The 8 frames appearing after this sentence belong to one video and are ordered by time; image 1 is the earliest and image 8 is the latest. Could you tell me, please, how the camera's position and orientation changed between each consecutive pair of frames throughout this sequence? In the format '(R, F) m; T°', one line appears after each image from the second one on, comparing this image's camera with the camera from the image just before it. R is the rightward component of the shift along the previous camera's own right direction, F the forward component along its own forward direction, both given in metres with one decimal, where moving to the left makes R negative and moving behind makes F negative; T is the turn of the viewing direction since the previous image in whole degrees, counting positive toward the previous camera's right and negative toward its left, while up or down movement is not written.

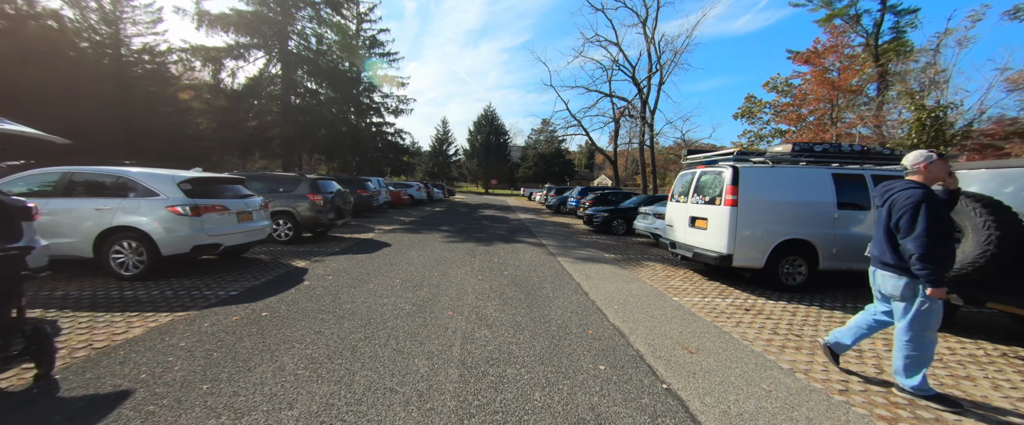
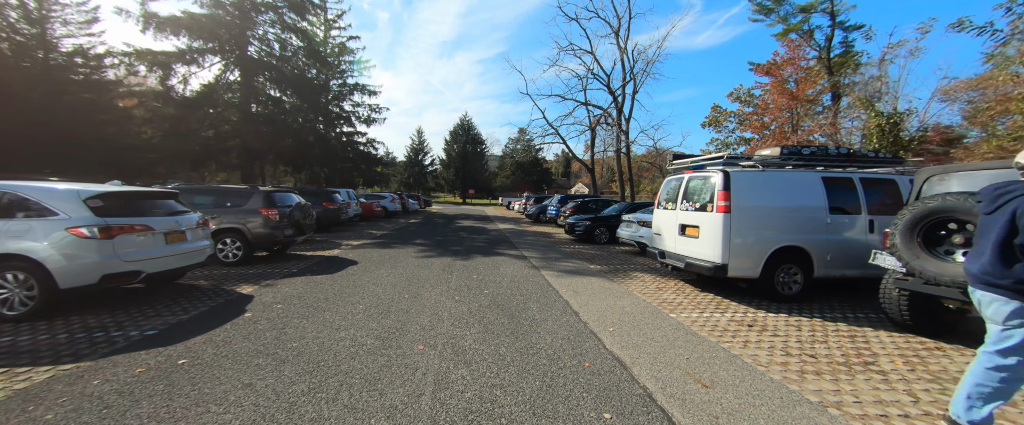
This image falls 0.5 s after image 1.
(0.0, +0.5) m; +4°
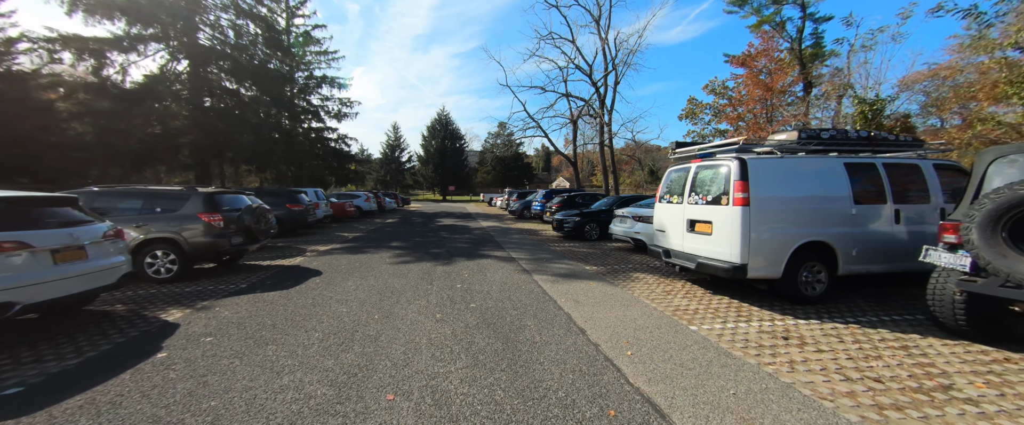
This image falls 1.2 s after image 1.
(-0.1, +0.8) m; +3°
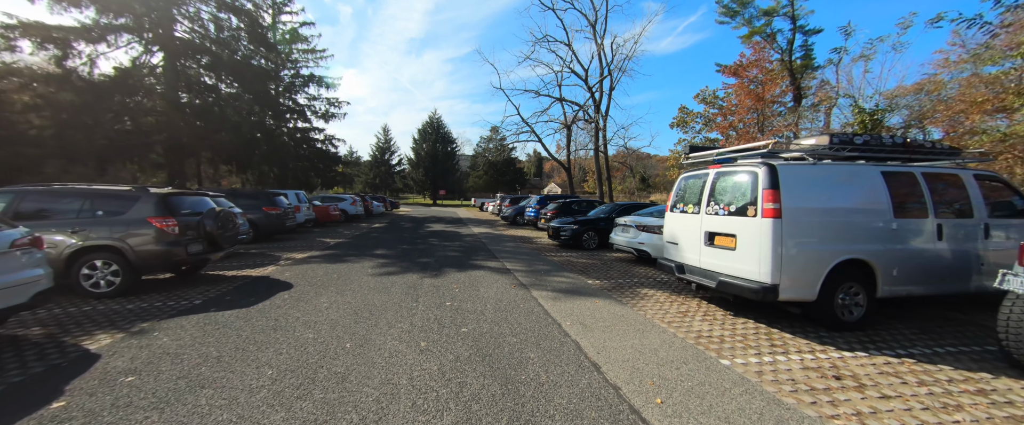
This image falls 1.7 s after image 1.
(-0.1, +0.6) m; +2°
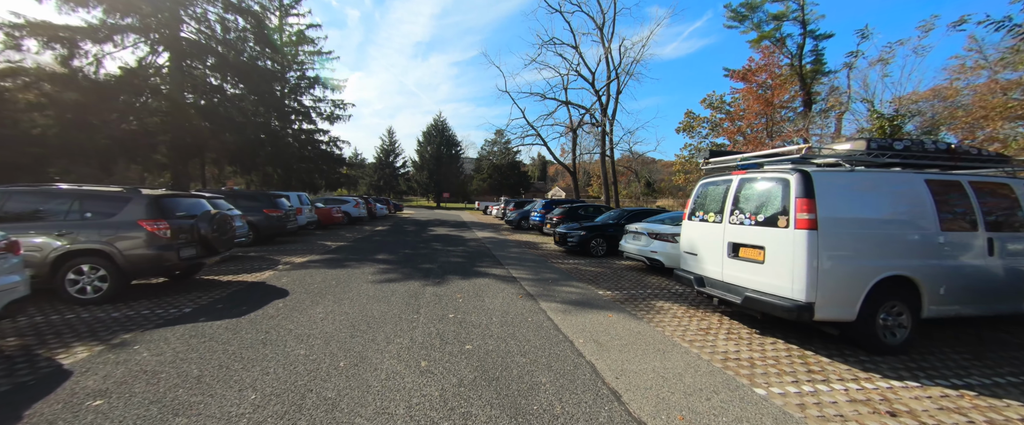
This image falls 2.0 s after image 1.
(-0.1, +0.3) m; -1°
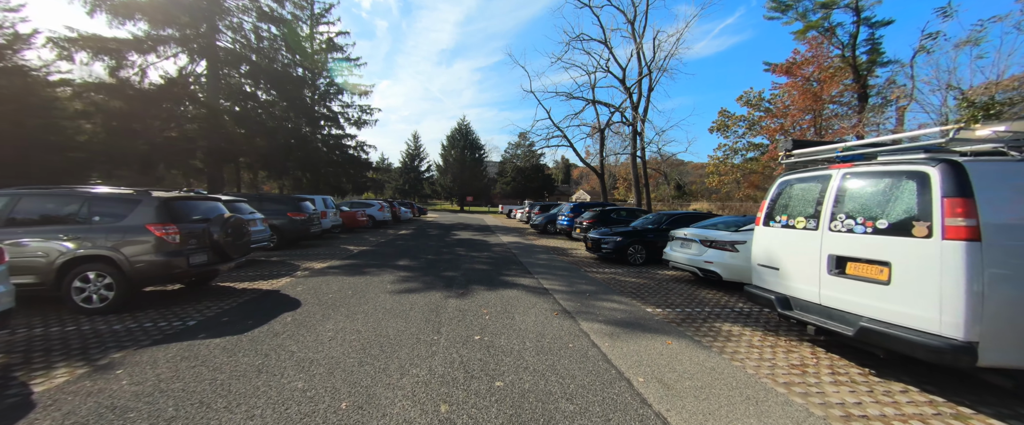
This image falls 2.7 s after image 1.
(-0.2, +0.7) m; -4°
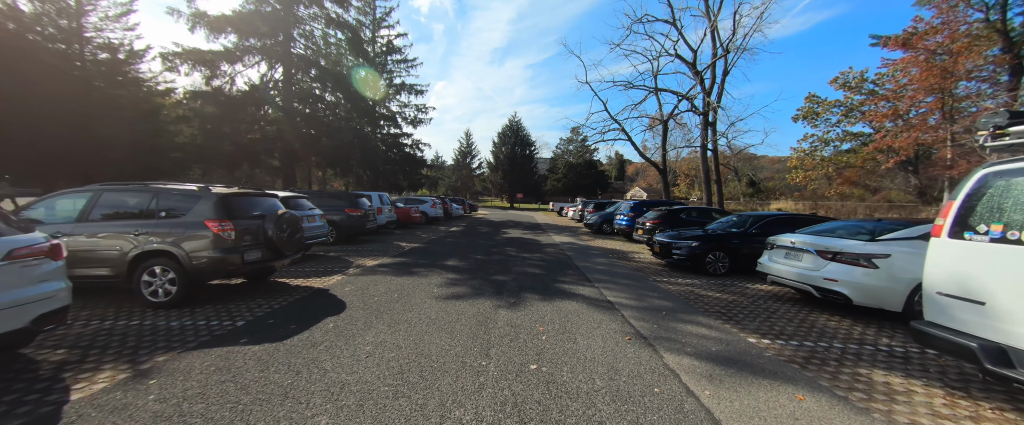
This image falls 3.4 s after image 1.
(-0.2, +0.7) m; -9°
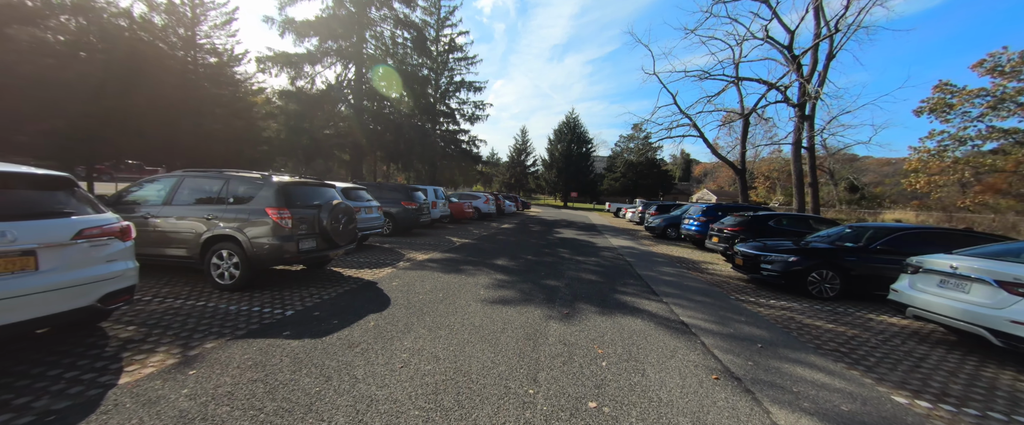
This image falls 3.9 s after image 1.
(-0.1, +0.6) m; -9°
